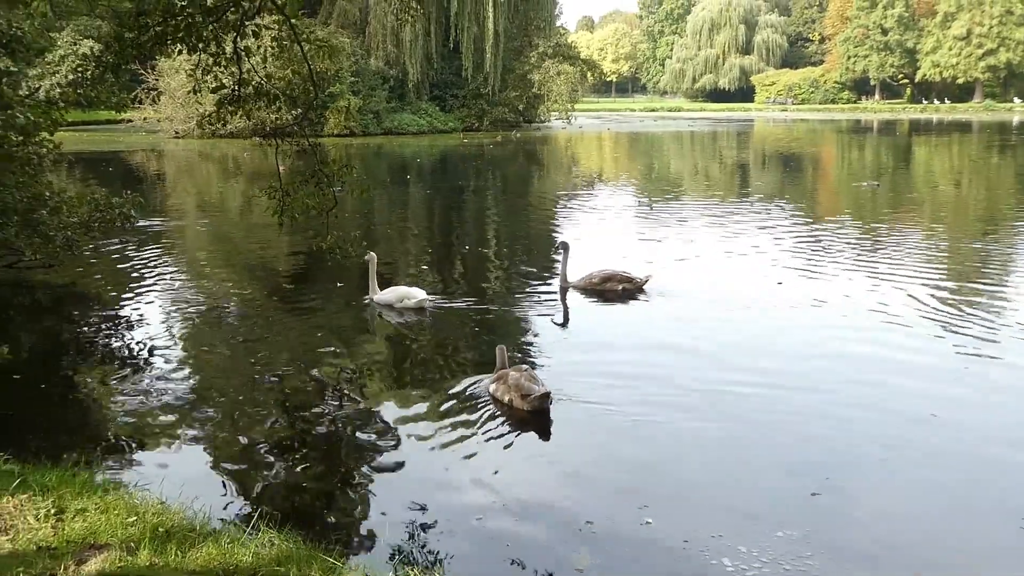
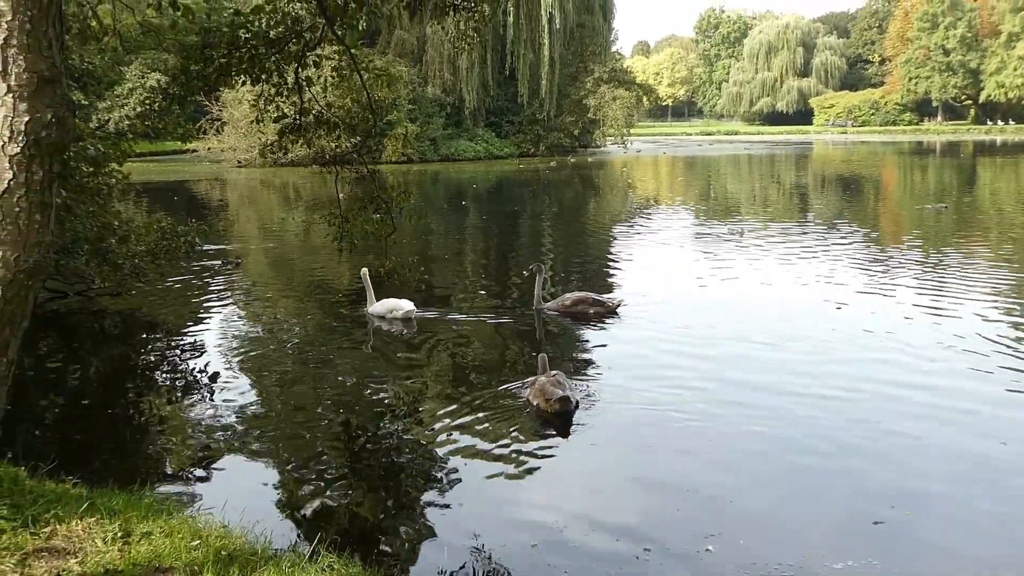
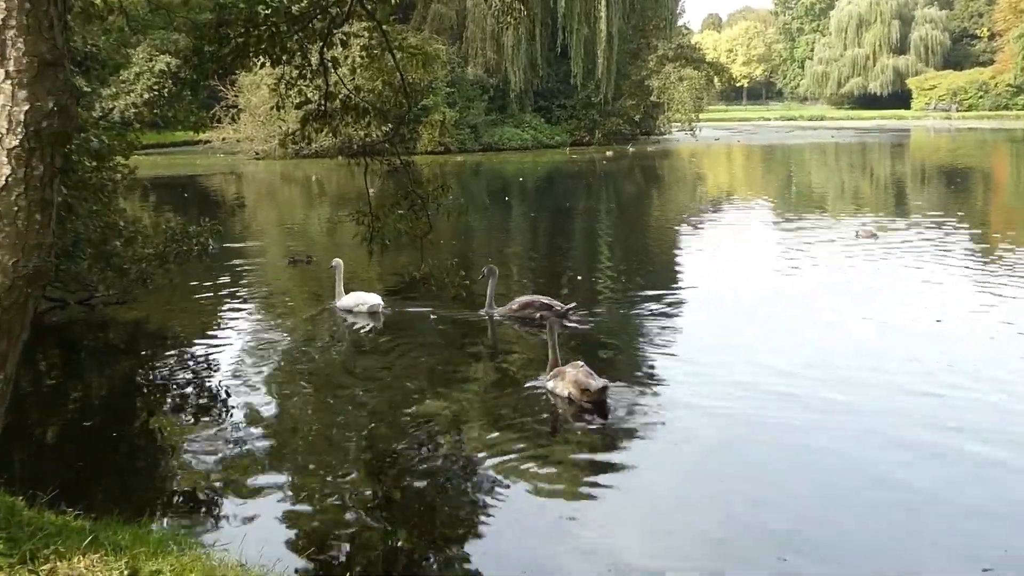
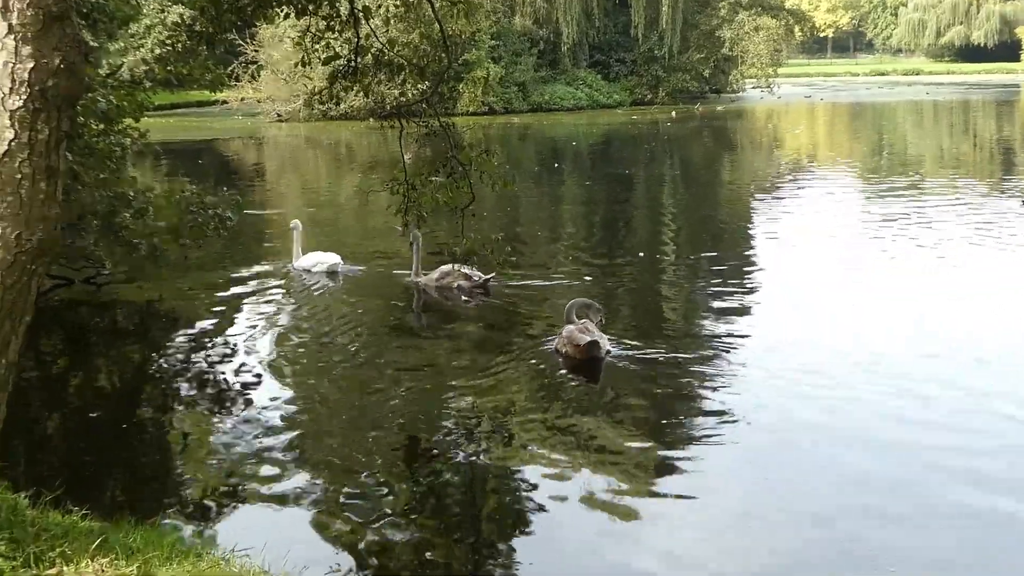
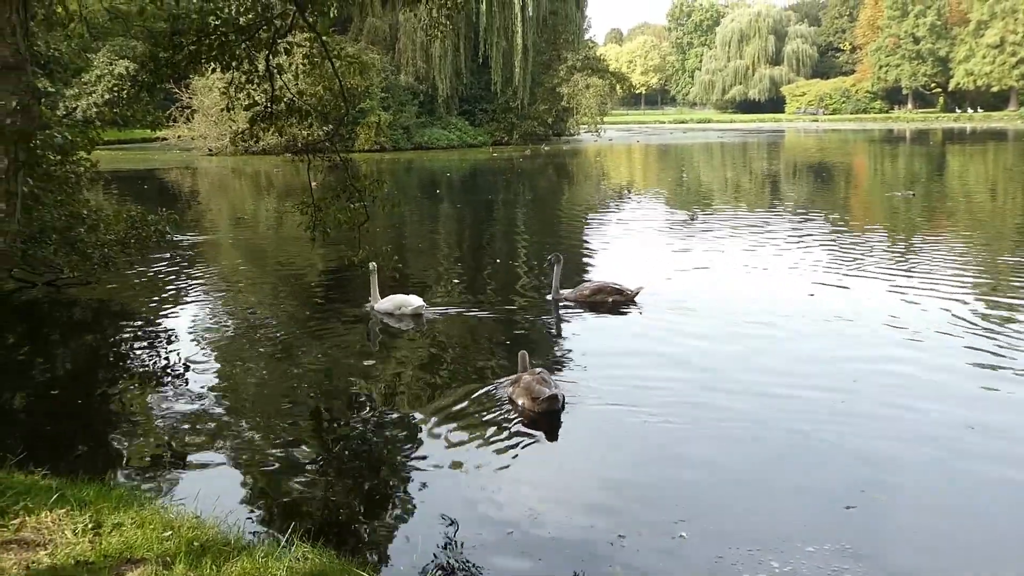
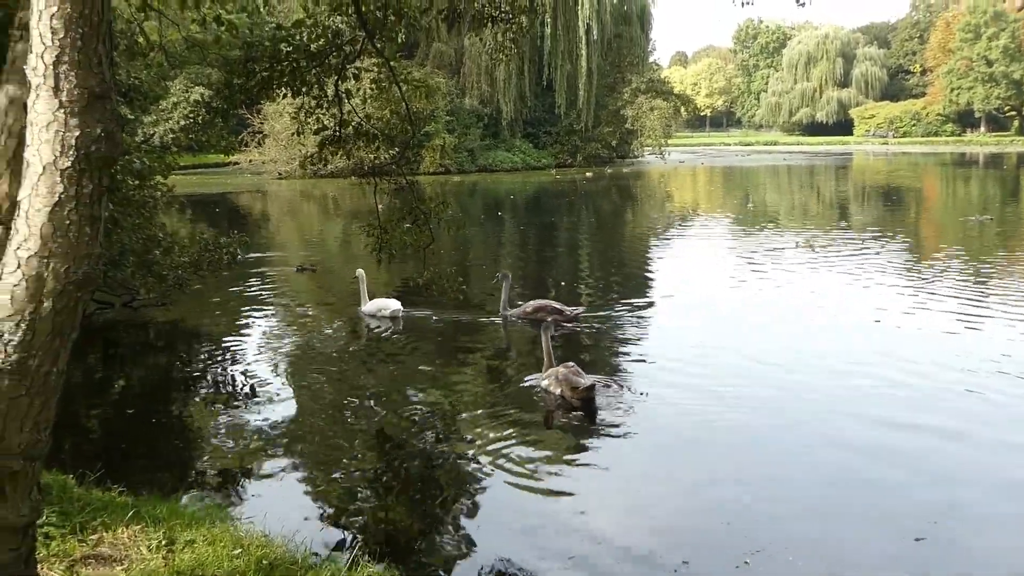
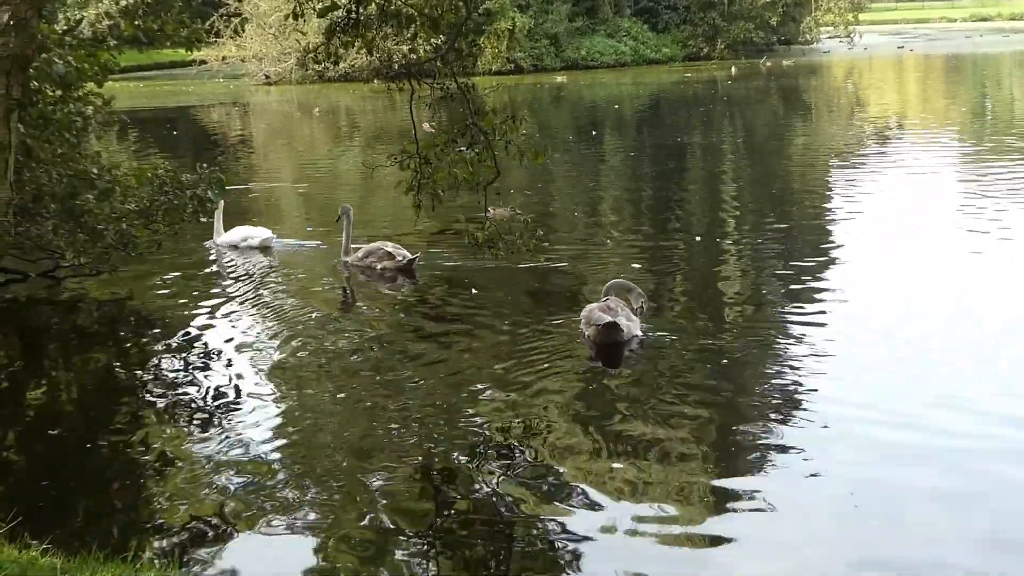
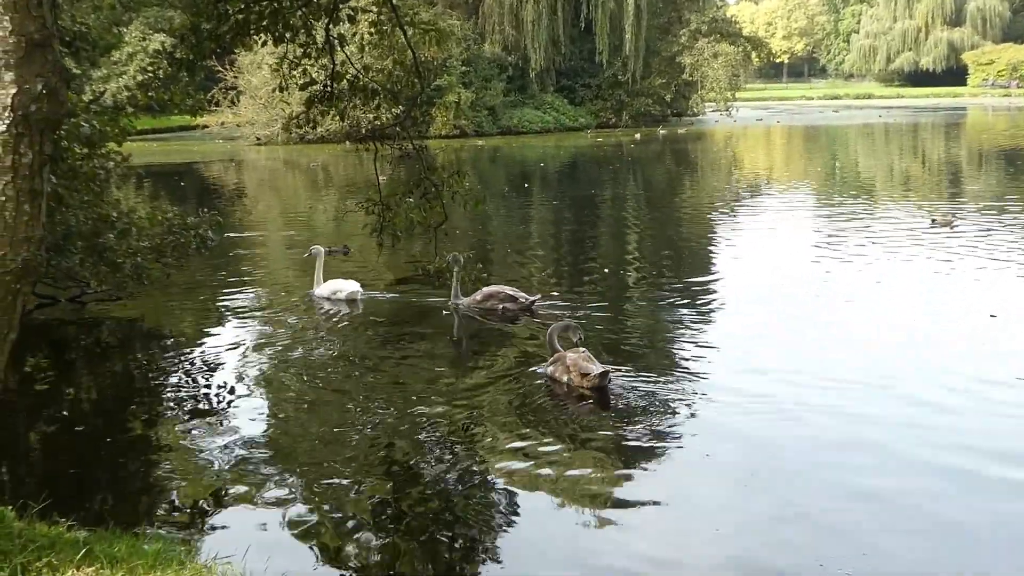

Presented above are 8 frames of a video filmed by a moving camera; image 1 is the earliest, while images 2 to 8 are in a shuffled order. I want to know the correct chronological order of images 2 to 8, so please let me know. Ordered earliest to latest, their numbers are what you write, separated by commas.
5, 2, 6, 3, 8, 4, 7
